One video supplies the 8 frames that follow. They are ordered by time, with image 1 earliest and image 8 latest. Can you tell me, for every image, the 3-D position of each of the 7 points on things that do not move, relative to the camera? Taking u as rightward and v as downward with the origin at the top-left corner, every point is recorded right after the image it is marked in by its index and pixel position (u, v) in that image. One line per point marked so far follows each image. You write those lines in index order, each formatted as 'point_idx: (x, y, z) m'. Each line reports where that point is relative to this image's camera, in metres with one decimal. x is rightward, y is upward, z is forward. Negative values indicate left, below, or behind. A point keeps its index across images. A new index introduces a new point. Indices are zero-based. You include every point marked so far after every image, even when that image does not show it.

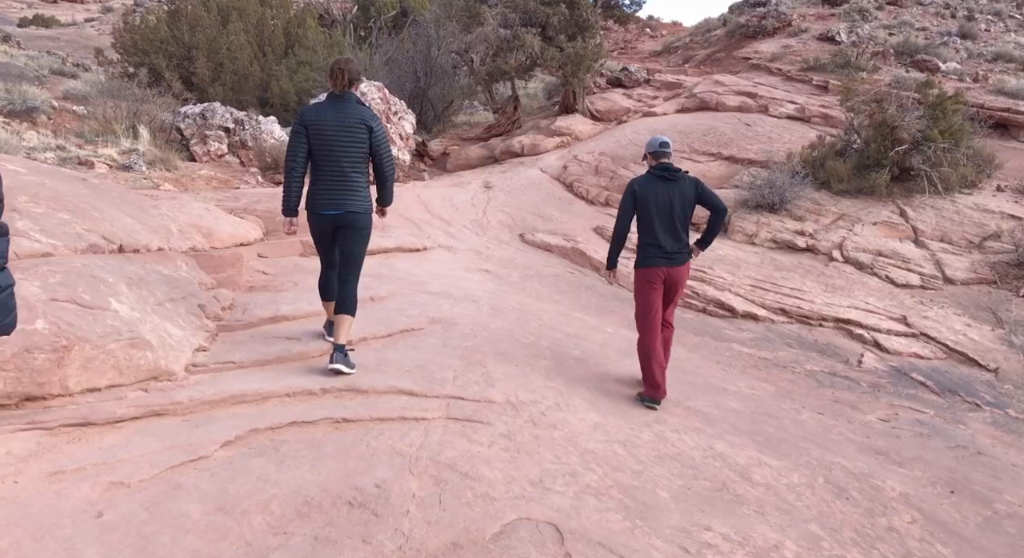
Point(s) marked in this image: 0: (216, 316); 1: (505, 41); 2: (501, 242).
0: (-1.8, -0.2, +4.0) m
1: (-0.1, +5.5, +14.7) m
2: (-0.2, +0.5, +8.8) m
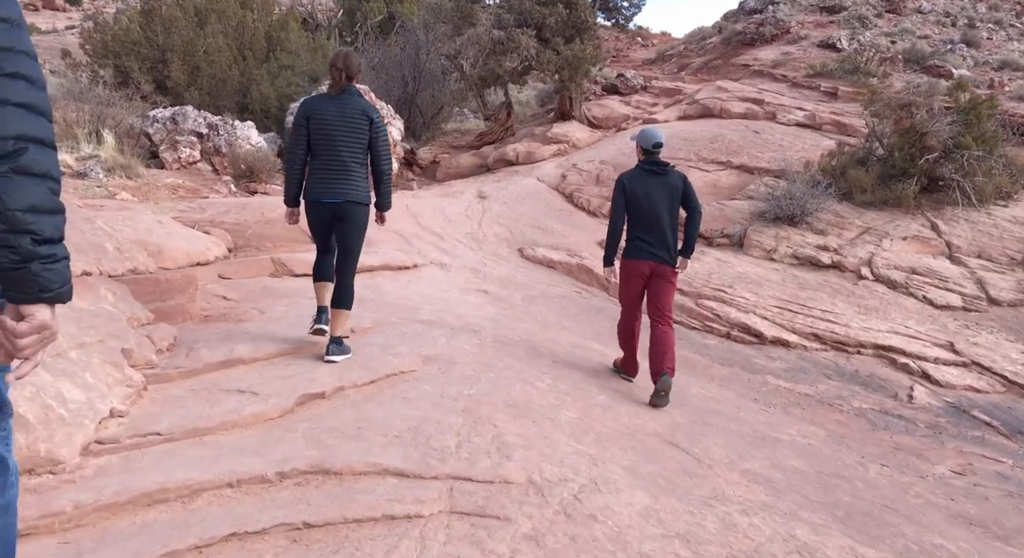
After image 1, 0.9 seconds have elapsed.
0: (-1.8, -0.4, +3.1) m
1: (-0.2, +5.2, +13.9) m
2: (-0.2, +0.3, +8.0) m
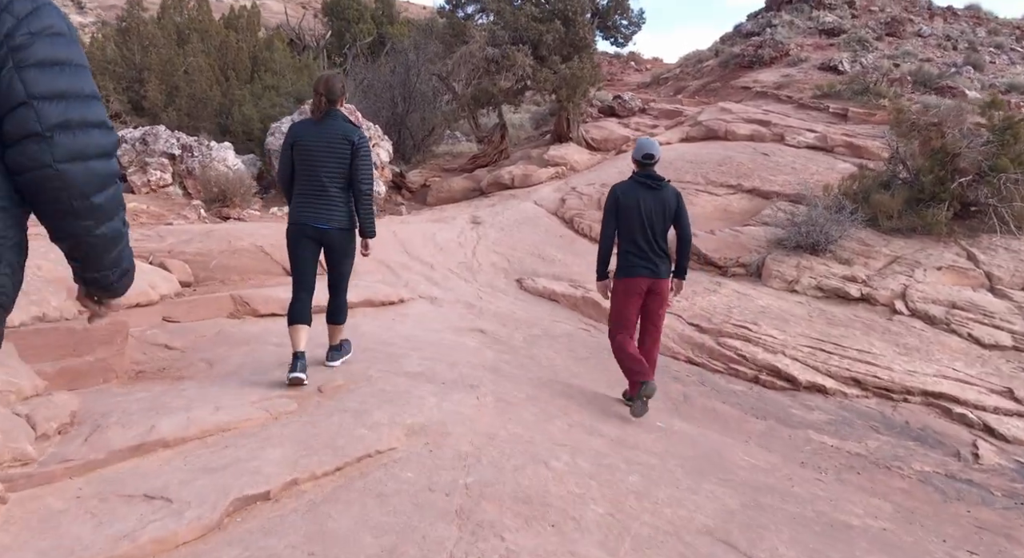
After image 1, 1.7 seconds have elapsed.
0: (-1.7, -0.6, +2.3) m
1: (-0.4, +4.5, +13.3) m
2: (-0.2, -0.1, +7.2) m
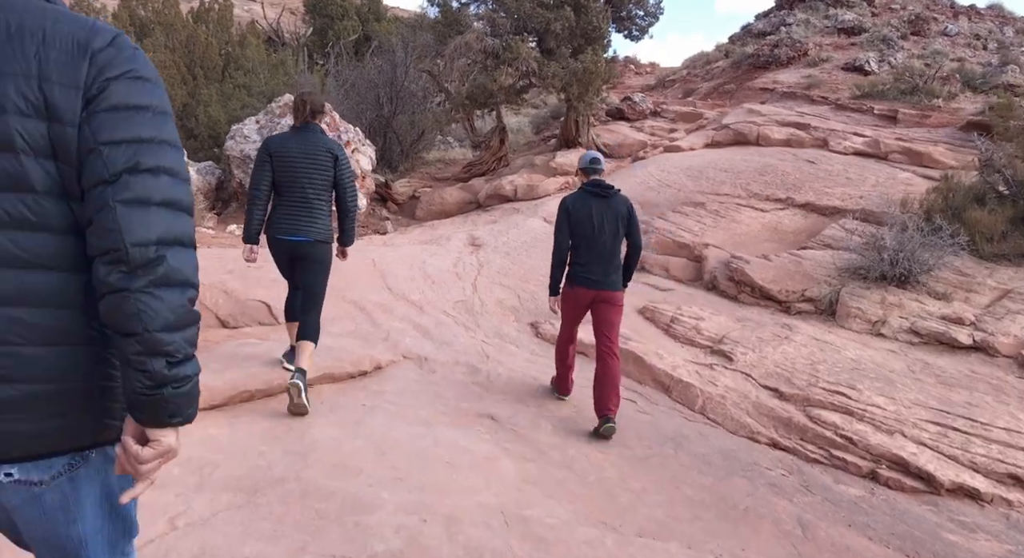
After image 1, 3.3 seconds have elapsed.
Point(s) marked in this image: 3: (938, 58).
0: (-1.5, -0.9, +0.5) m
1: (-0.3, +4.1, +11.6) m
2: (-0.1, -0.5, +5.4) m
3: (+11.5, +6.0, +17.5) m
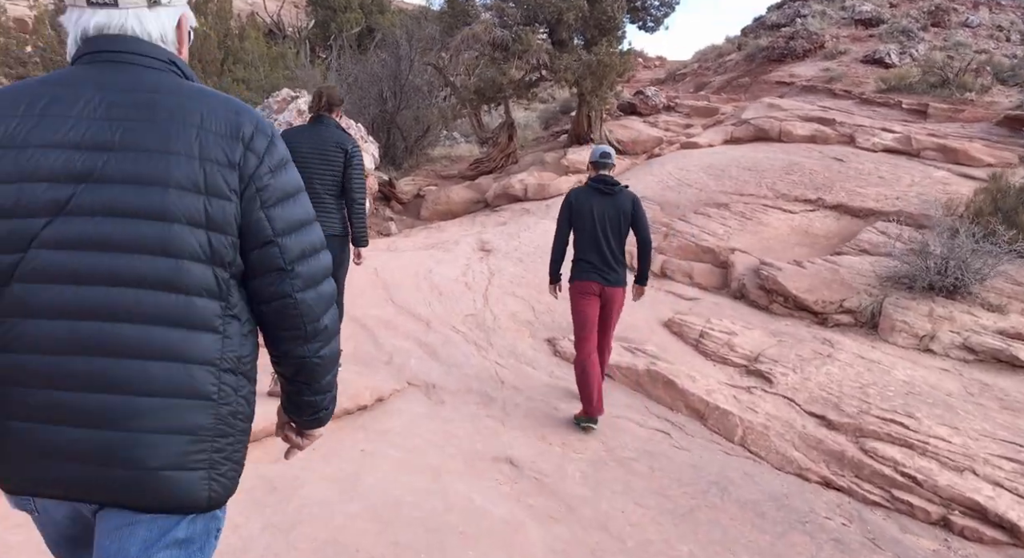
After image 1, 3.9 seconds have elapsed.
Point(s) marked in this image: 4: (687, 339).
0: (-1.4, -1.1, 0.0) m
1: (-0.2, +4.0, +11.1) m
2: (+0.1, -0.6, +4.9) m
3: (+11.7, +6.0, +16.9) m
4: (+1.6, -0.5, +5.8) m
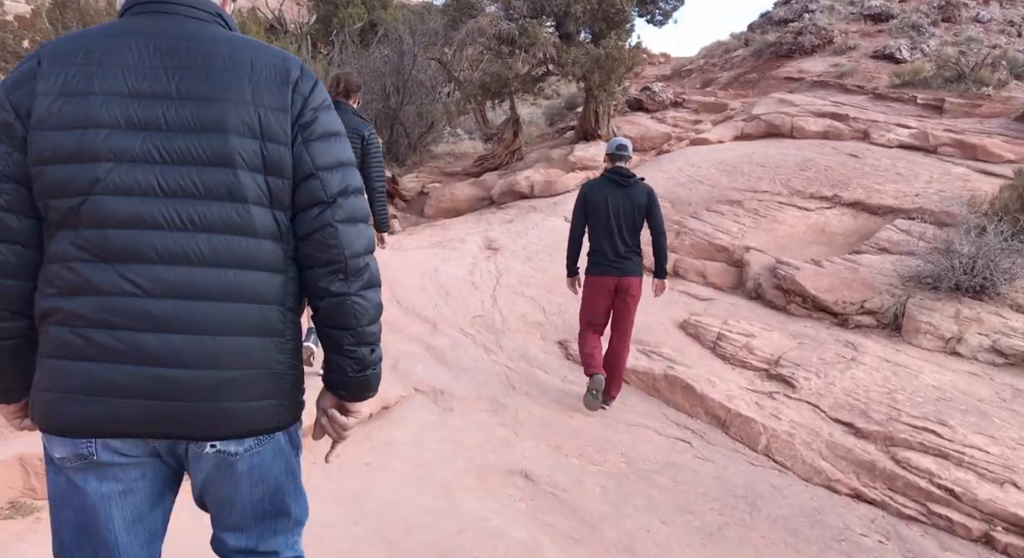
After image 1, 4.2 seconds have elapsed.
0: (-1.4, -1.1, -0.2) m
1: (-0.1, +4.1, +10.8) m
2: (+0.1, -0.6, +4.7) m
3: (+11.8, +6.0, +16.6) m
4: (+1.6, -0.5, +5.5) m
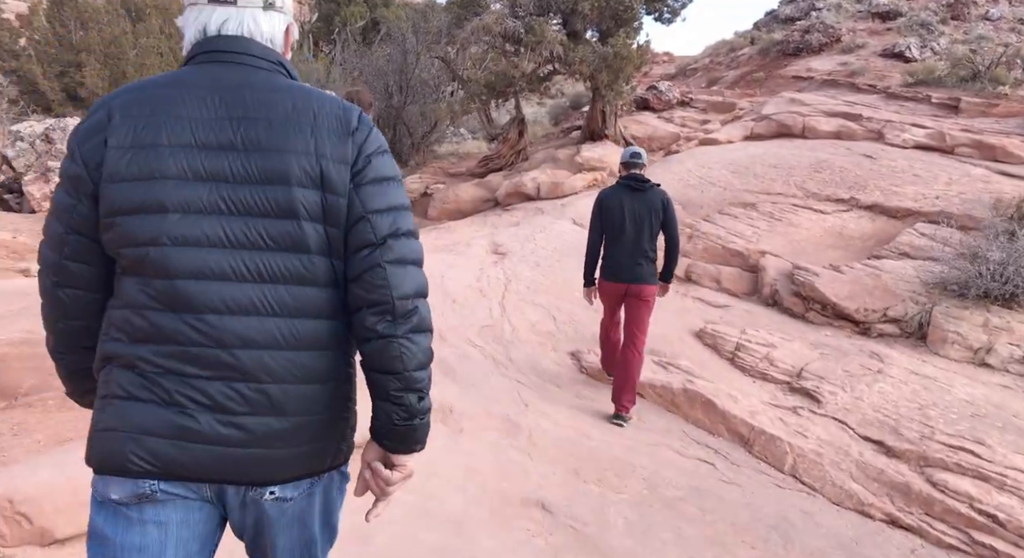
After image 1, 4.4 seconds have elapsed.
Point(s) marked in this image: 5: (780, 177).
0: (-1.3, -1.2, -0.4) m
1: (0.0, +4.0, +10.6) m
2: (+0.2, -0.7, +4.5) m
3: (+11.9, +6.0, +16.3) m
4: (+1.7, -0.6, +5.3) m
5: (+3.5, +1.3, +8.4) m
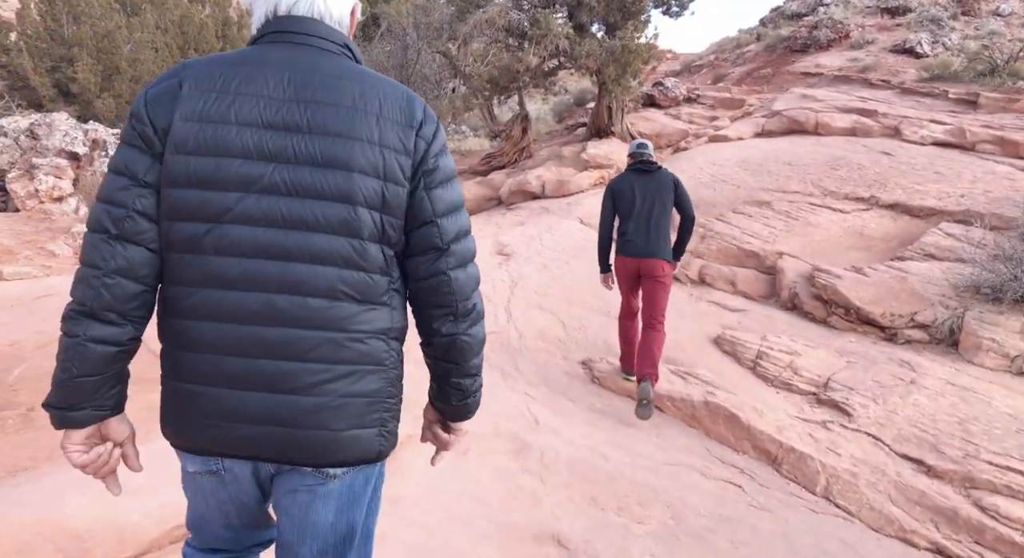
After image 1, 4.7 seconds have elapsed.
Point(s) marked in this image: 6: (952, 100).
0: (-1.3, -1.2, -0.7) m
1: (+0.1, +4.0, +10.3) m
2: (+0.3, -0.7, +4.1) m
3: (+12.0, +5.9, +16.0) m
4: (+1.8, -0.6, +5.0) m
5: (+3.6, +1.3, +8.1) m
6: (+7.1, +2.9, +10.5) m
